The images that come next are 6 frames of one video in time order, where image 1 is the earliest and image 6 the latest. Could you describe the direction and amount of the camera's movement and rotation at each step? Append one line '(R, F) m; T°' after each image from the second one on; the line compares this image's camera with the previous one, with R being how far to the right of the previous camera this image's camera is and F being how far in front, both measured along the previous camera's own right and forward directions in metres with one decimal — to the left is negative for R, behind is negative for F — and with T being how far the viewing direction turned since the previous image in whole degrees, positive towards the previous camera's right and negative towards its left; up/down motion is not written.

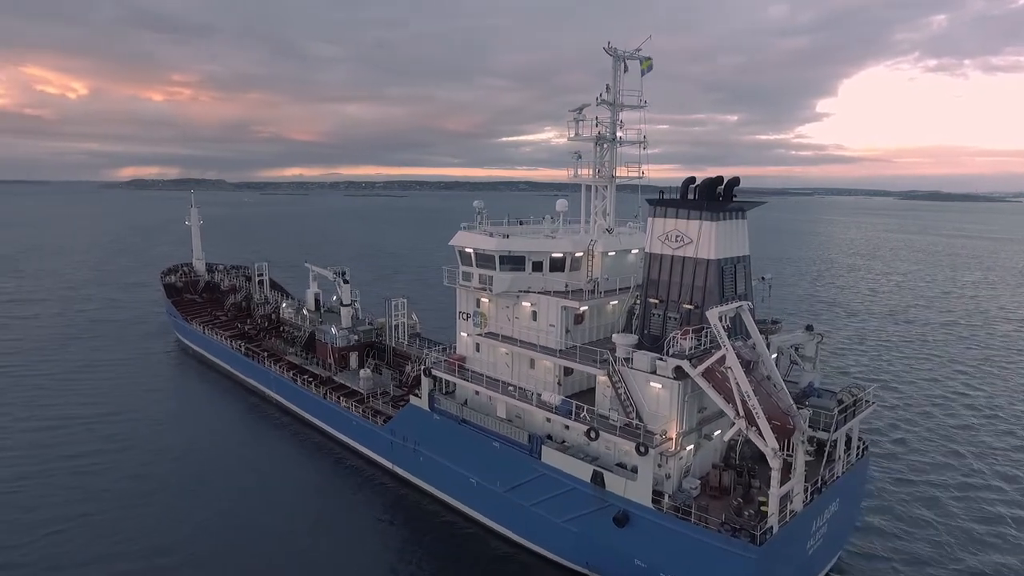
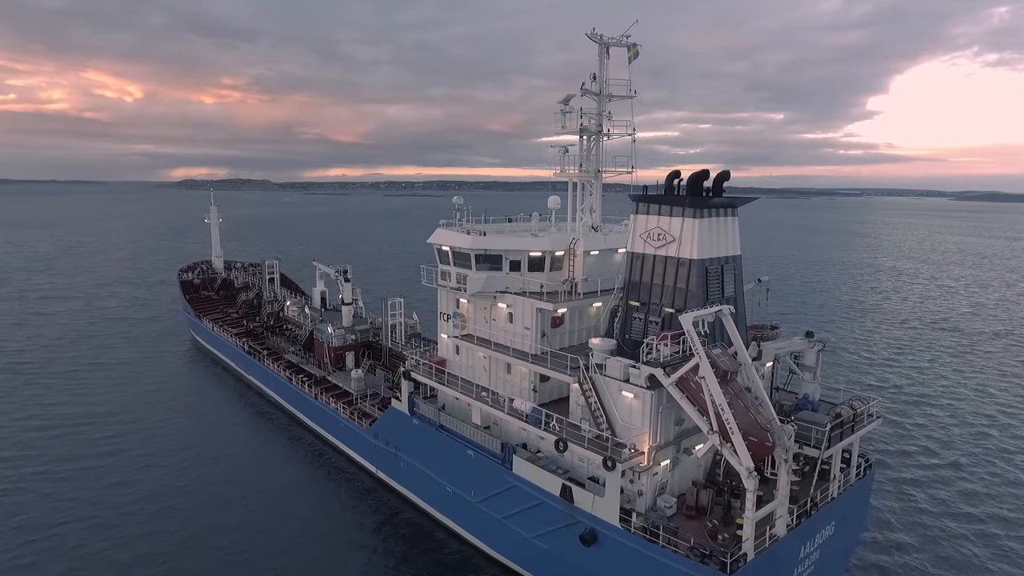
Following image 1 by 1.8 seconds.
(+1.9, +1.0) m; -3°
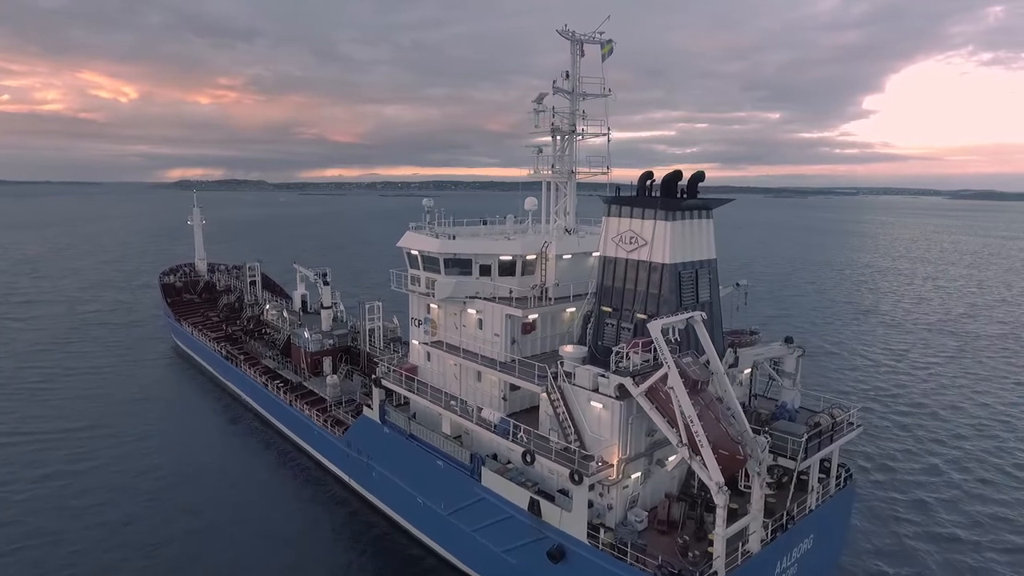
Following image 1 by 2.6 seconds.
(+0.8, +0.6) m; 0°
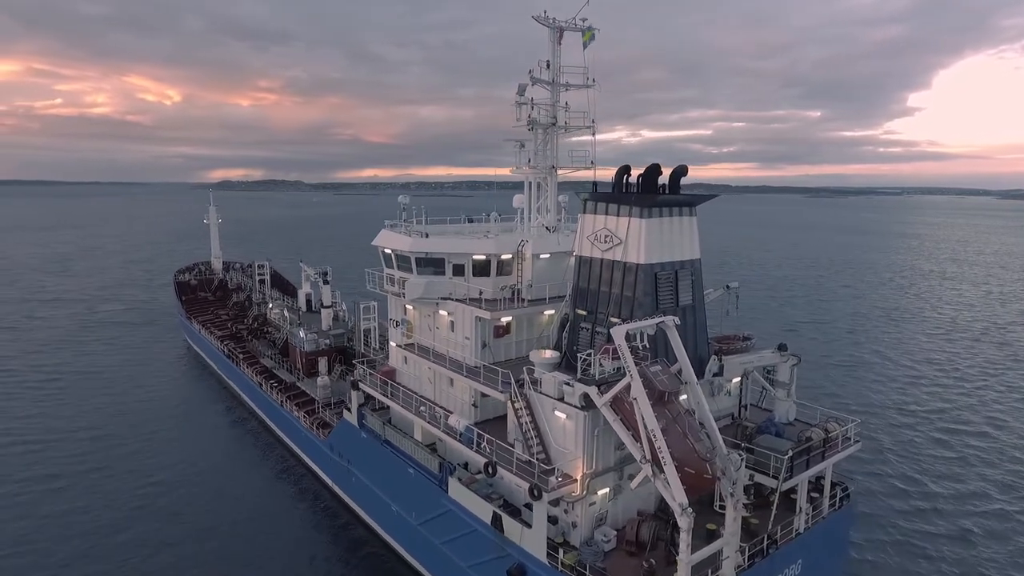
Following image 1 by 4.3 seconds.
(+1.6, +0.9) m; -3°
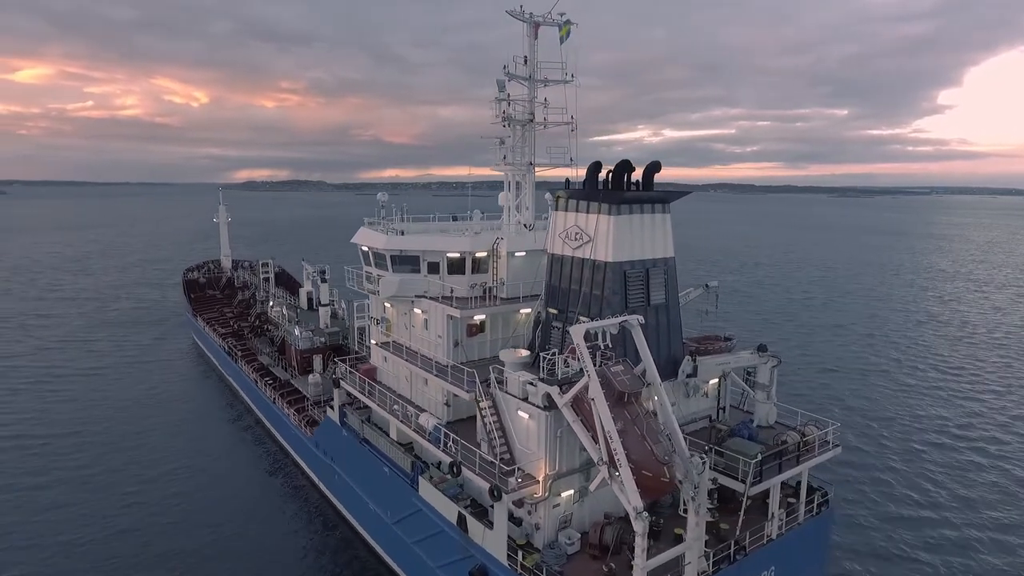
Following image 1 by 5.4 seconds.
(+1.3, +0.2) m; -2°
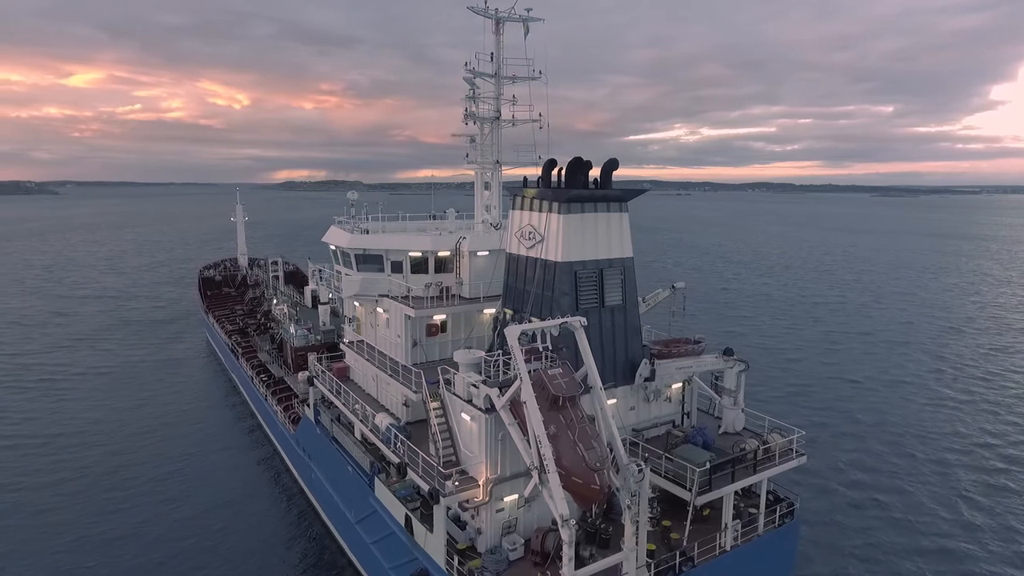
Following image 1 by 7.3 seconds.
(+2.0, +0.3) m; -3°
